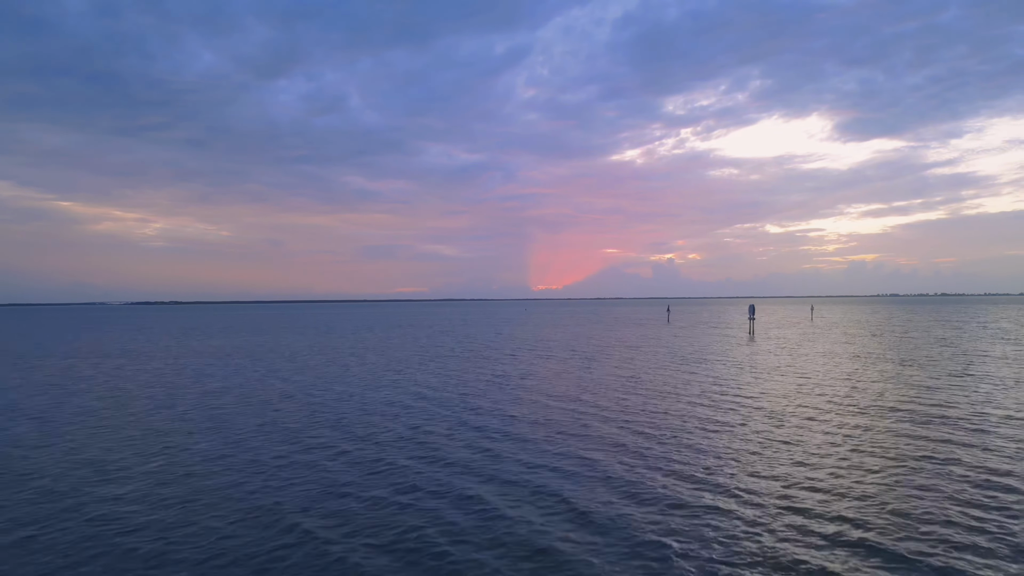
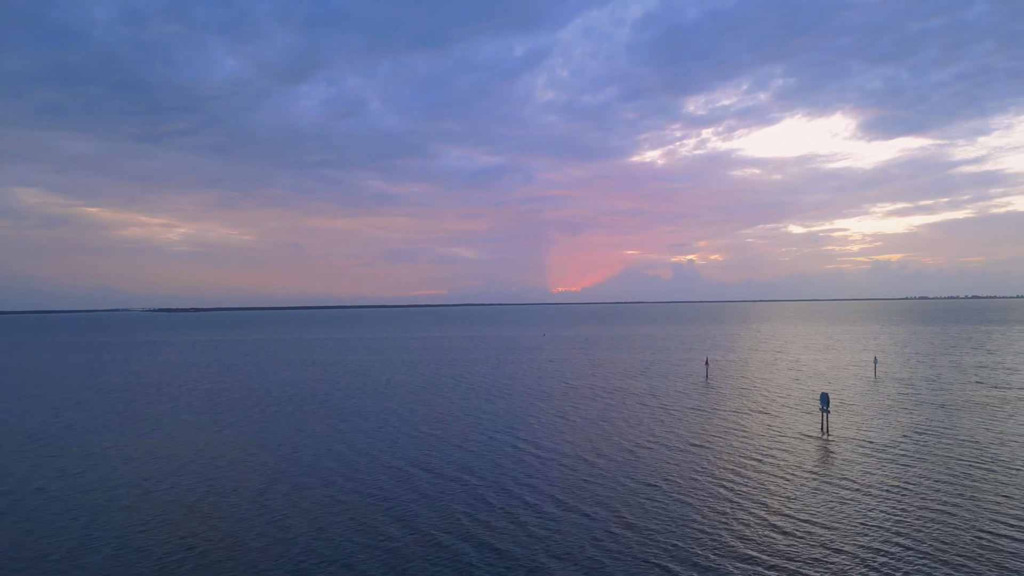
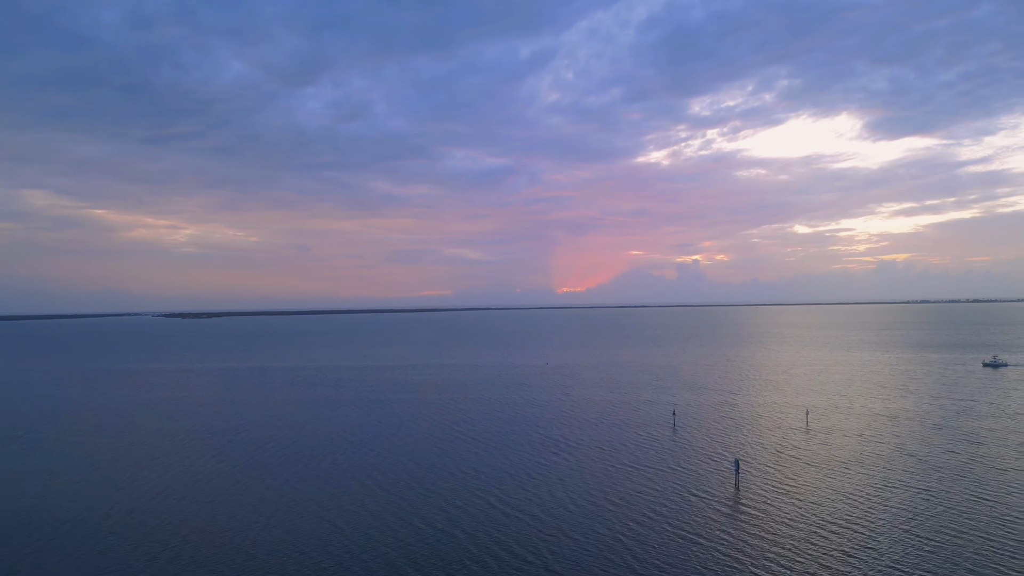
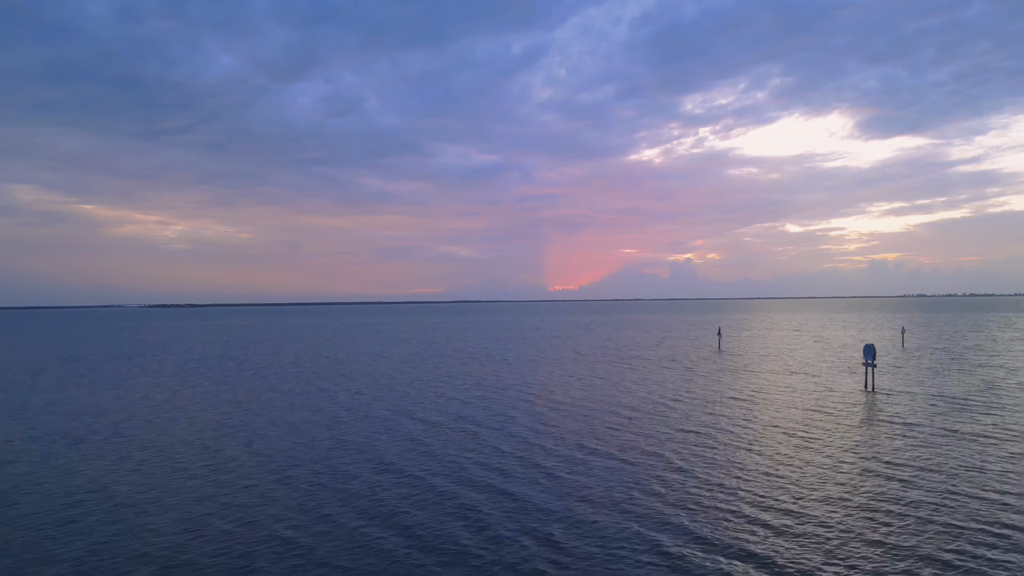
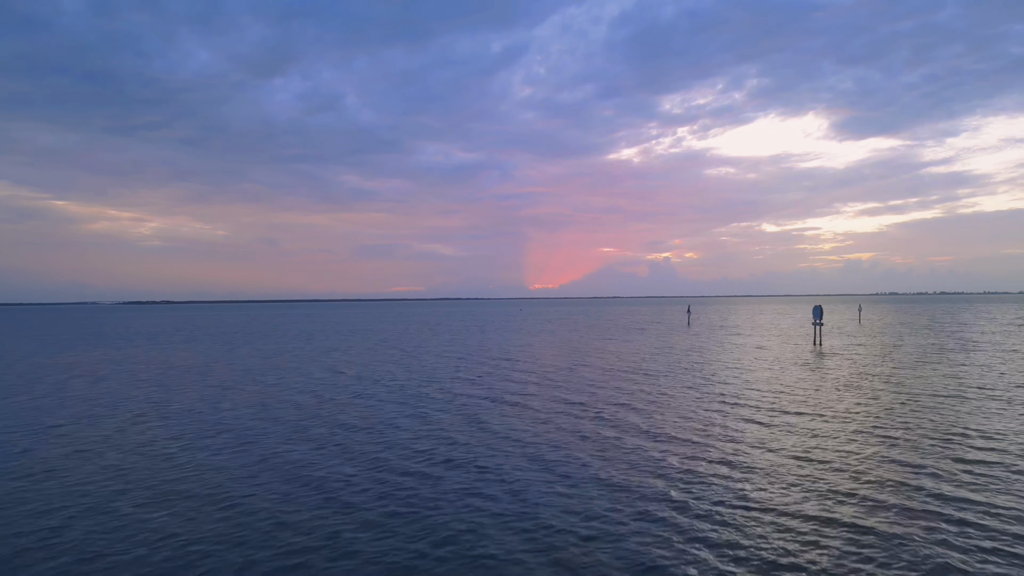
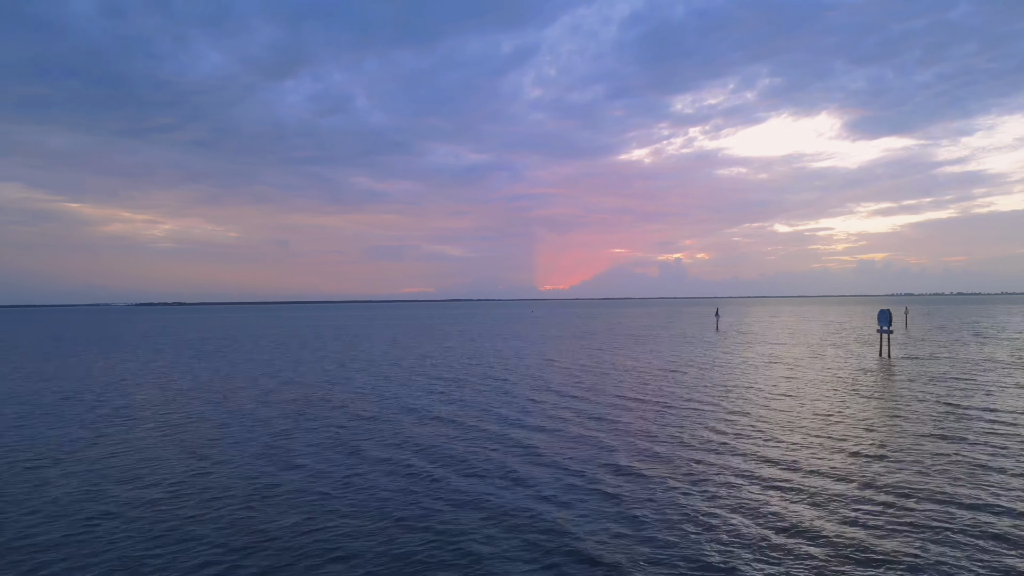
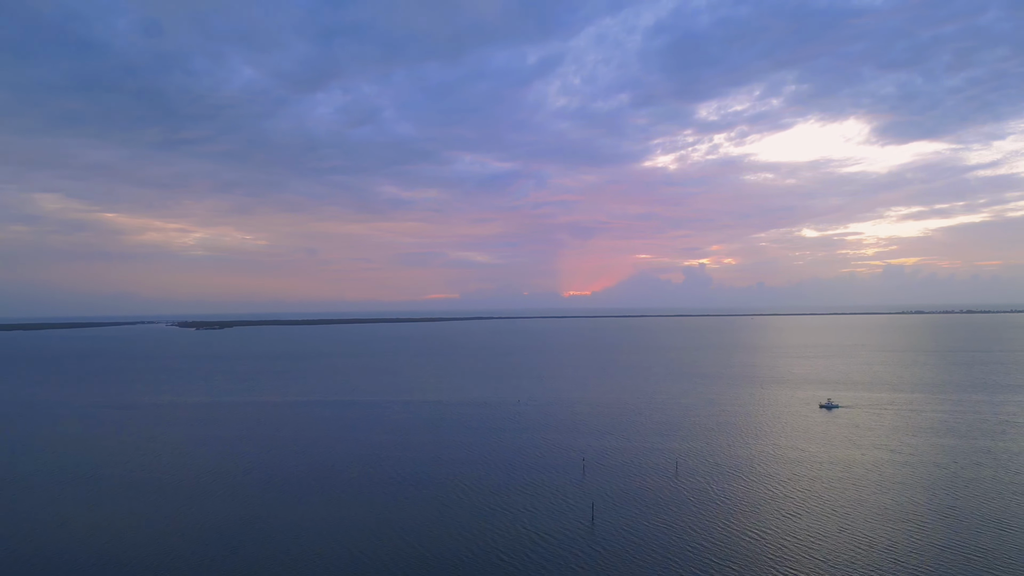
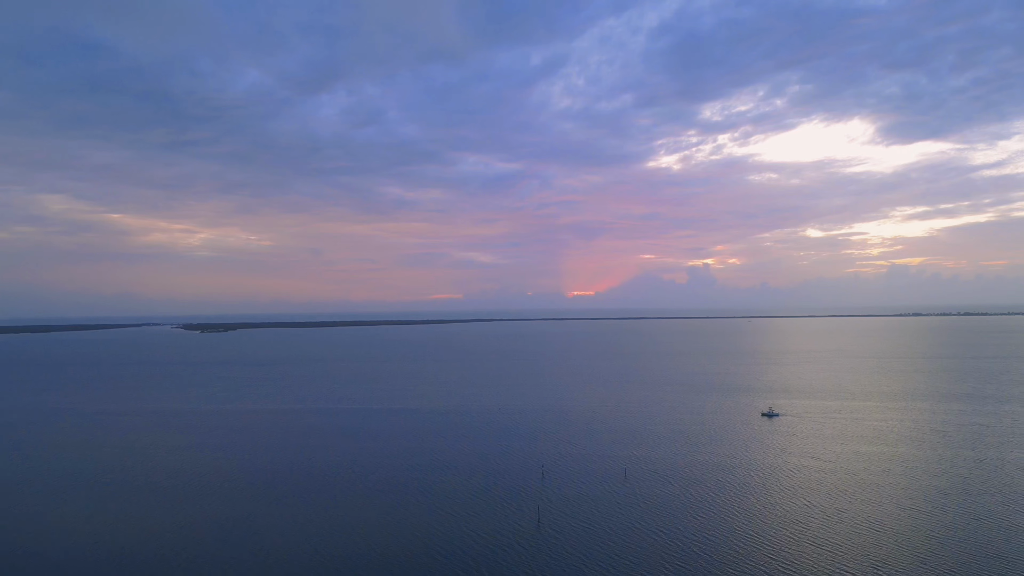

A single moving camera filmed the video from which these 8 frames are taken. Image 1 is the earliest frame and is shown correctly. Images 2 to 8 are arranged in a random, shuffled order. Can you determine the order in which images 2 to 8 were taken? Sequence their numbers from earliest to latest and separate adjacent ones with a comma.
5, 6, 4, 2, 3, 7, 8
